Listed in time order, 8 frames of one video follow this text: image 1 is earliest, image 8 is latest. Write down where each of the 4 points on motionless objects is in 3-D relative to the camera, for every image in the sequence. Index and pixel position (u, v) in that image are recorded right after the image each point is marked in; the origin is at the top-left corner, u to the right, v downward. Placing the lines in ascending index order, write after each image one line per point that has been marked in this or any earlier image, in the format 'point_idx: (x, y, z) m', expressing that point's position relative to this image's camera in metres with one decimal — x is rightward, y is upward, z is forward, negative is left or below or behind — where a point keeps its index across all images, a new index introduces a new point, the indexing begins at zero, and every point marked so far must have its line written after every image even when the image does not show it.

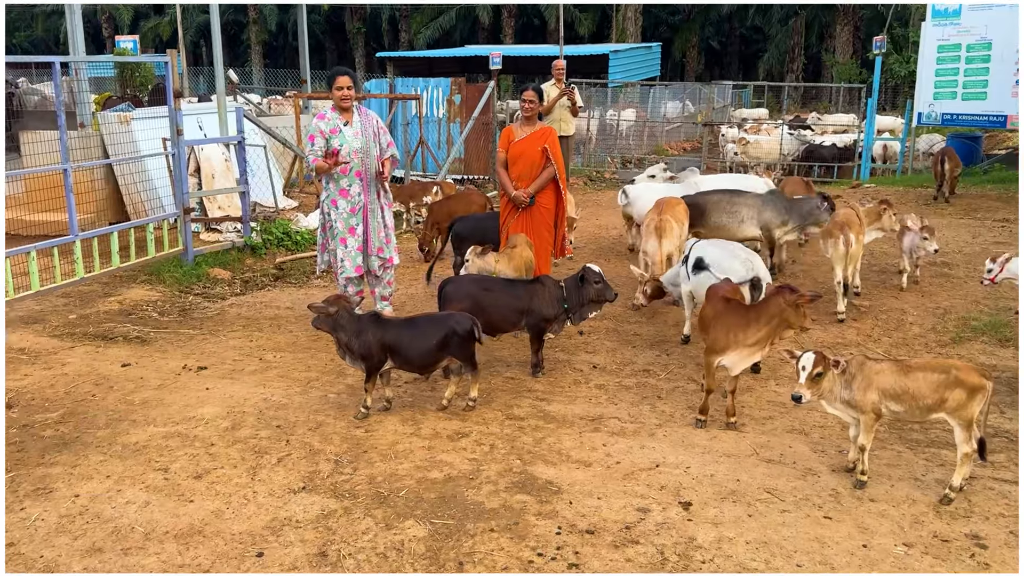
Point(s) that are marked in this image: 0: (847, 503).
0: (+1.7, -1.1, +4.3) m
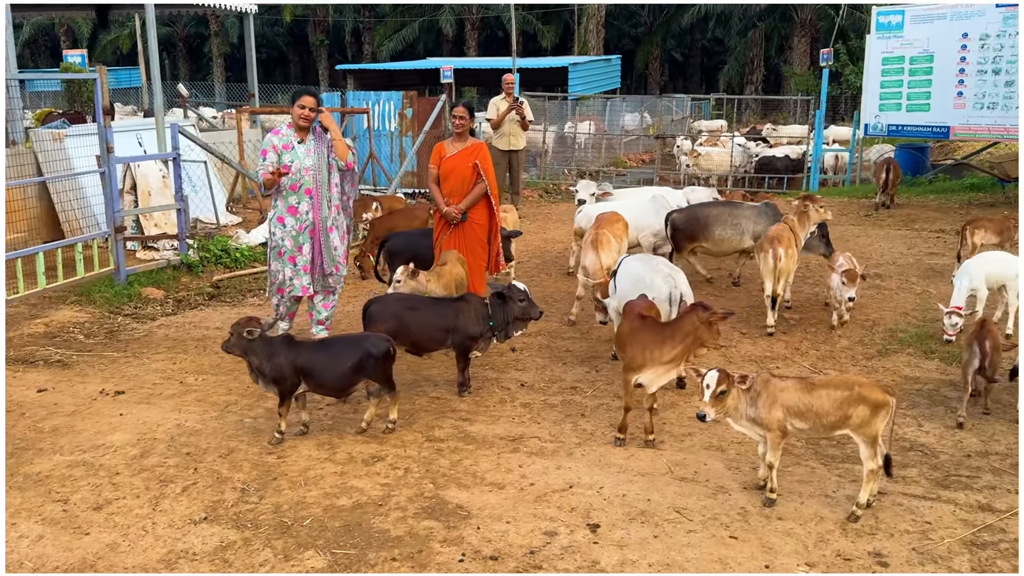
0: (+1.2, -1.1, +4.3) m
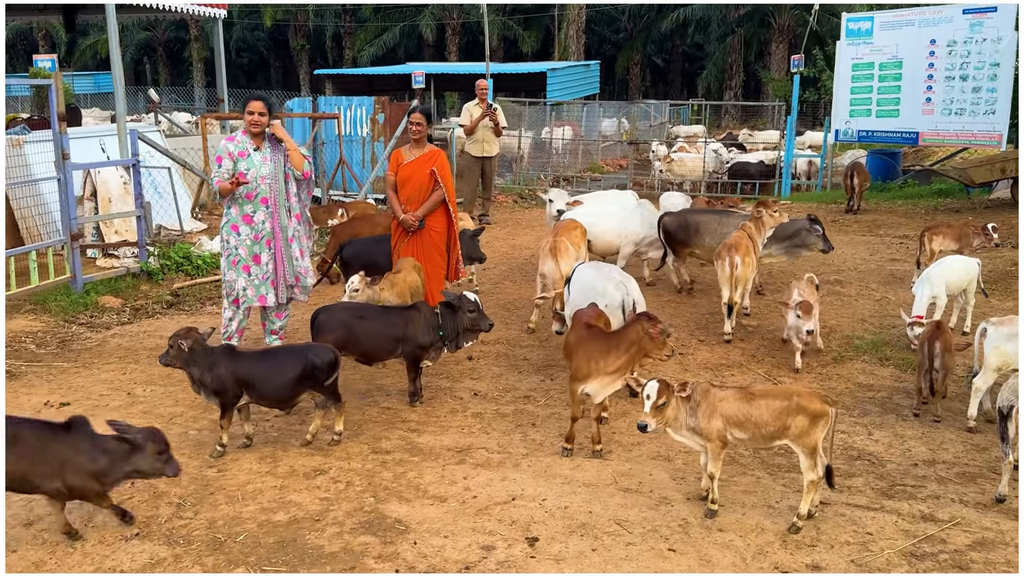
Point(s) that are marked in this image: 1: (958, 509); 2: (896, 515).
0: (+0.9, -1.2, +4.2) m
1: (+2.3, -1.2, +4.5) m
2: (+2.0, -1.2, +4.4) m
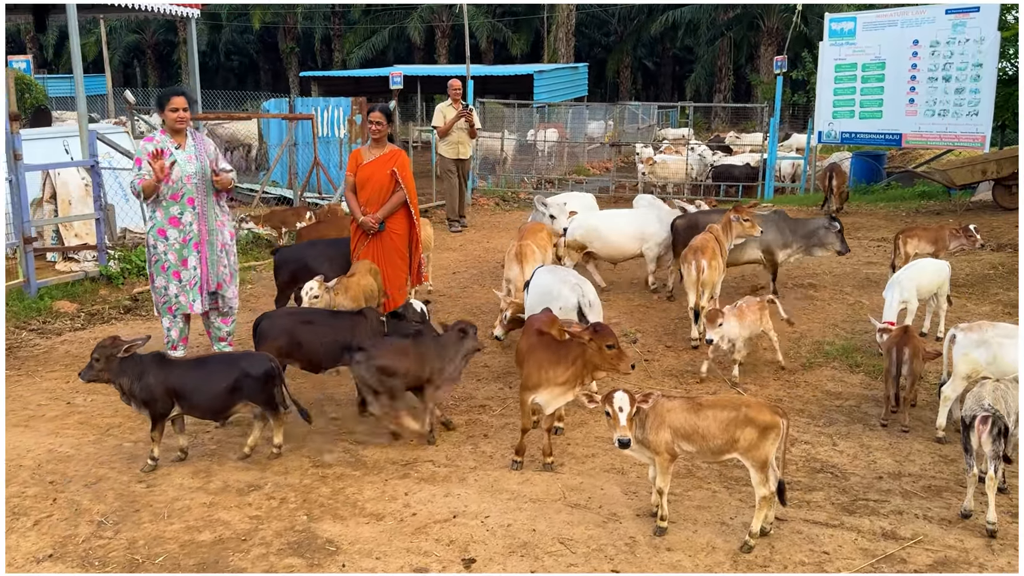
0: (+0.6, -1.2, +4.0) m
1: (+2.0, -1.2, +4.3) m
2: (+1.7, -1.2, +4.2) m
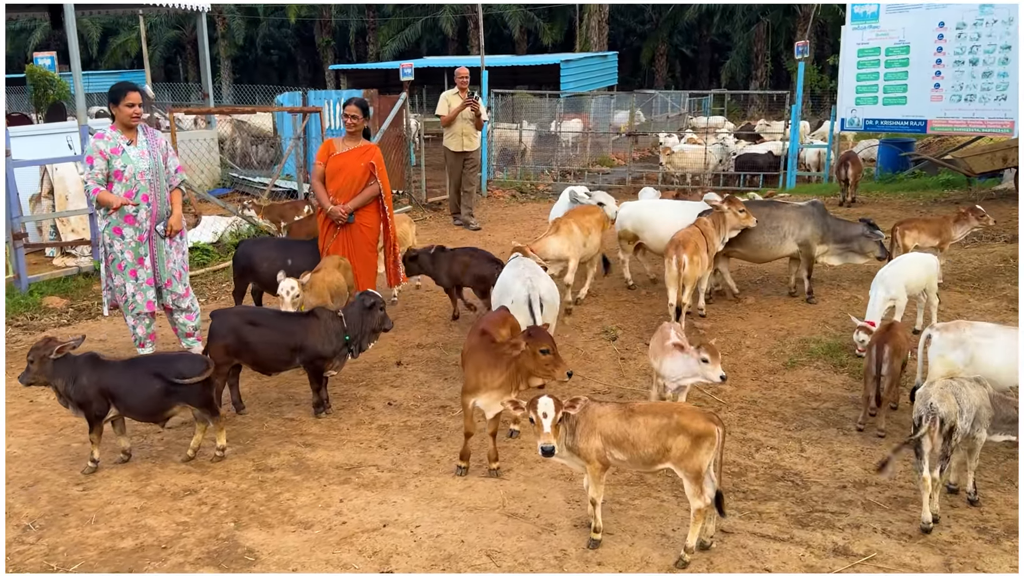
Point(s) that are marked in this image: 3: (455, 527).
0: (+0.2, -1.2, +3.8) m
1: (+1.7, -1.2, +4.0) m
2: (+1.3, -1.2, +3.9) m
3: (-0.3, -1.1, +4.1) m
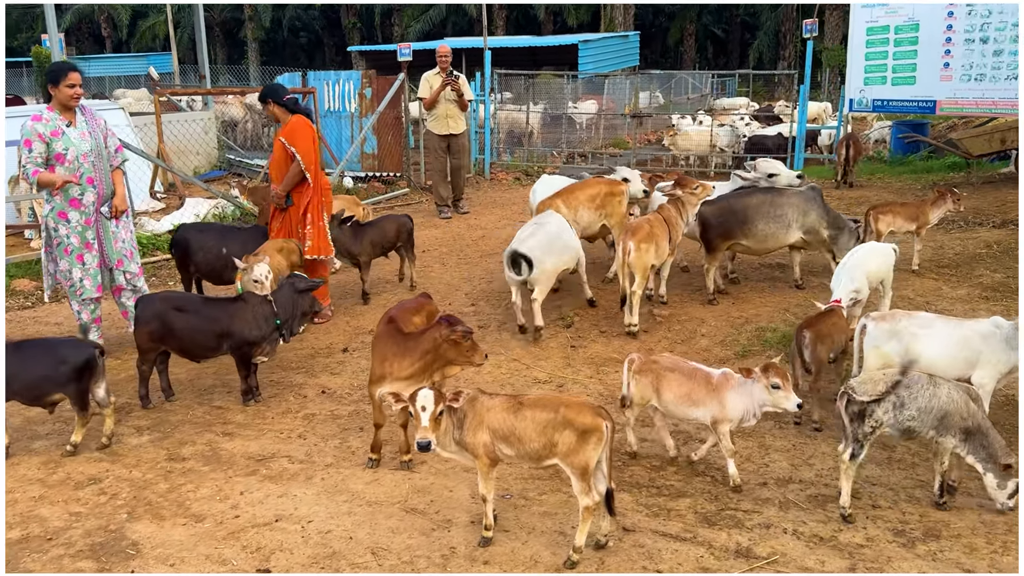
0: (-0.2, -1.2, +3.6) m
1: (+1.2, -1.1, +3.8) m
2: (+0.8, -1.1, +3.8) m
3: (-0.8, -1.1, +4.0) m
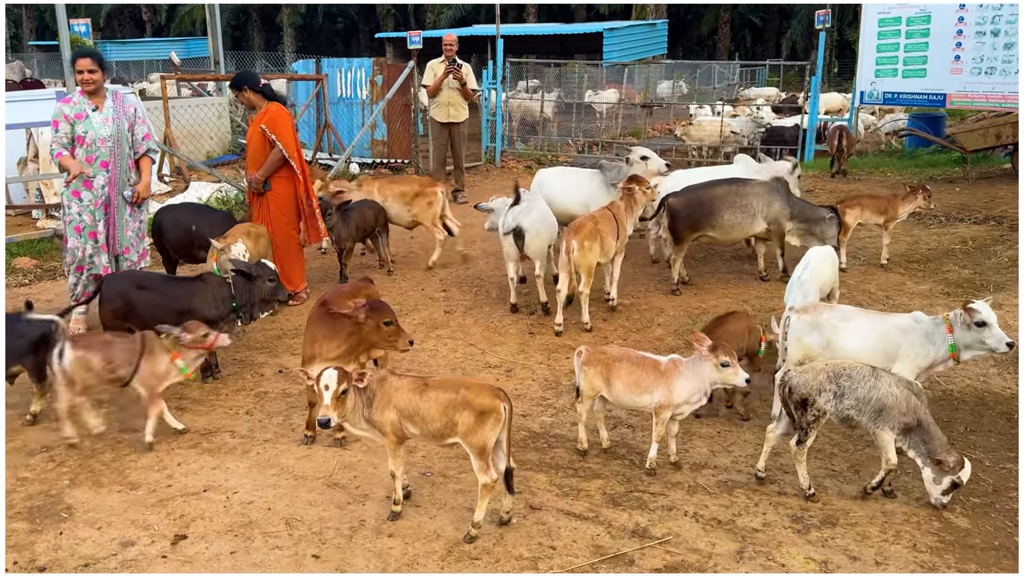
0: (-0.7, -1.1, +3.8) m
1: (+0.8, -1.1, +3.9) m
2: (+0.4, -1.1, +3.9) m
3: (-1.2, -1.0, +4.2) m
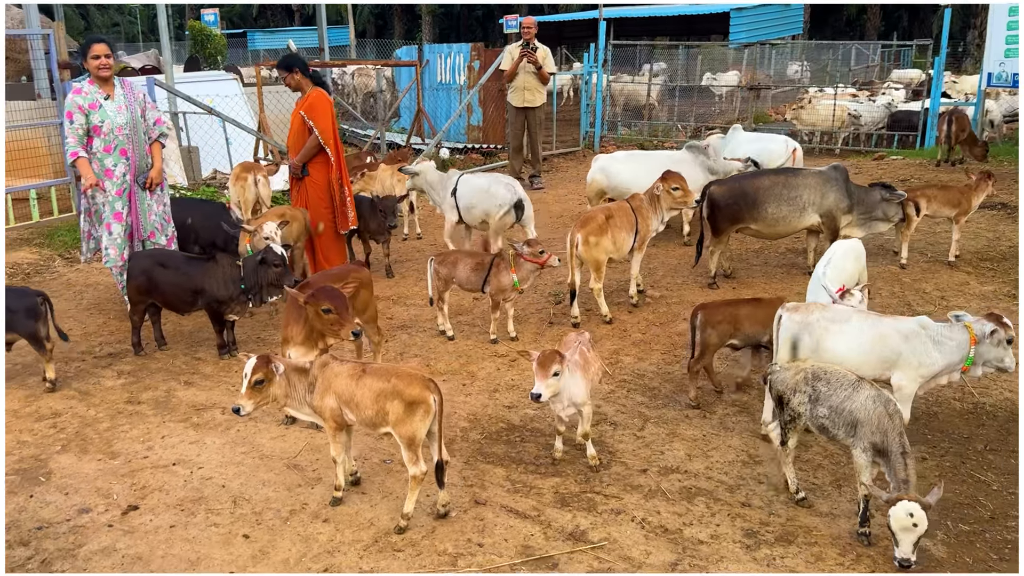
0: (-1.0, -1.0, +3.8) m
1: (+0.5, -1.1, +3.7) m
2: (+0.1, -1.0, +3.8) m
3: (-1.4, -0.9, +4.3) m
